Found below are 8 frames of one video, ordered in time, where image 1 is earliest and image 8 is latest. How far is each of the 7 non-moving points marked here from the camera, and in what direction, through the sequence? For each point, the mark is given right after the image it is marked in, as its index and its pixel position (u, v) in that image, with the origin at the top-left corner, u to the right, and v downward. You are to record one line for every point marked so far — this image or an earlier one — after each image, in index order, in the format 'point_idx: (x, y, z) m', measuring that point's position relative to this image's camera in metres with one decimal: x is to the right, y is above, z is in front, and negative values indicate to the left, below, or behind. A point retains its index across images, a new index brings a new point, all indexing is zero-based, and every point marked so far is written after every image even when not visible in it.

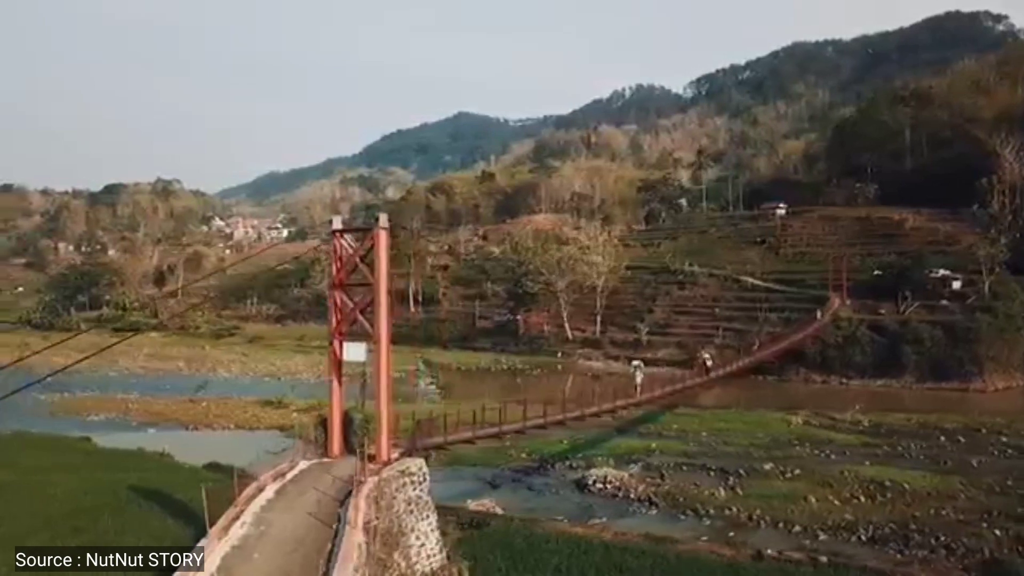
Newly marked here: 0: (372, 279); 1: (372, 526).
0: (-1.9, +0.2, +12.7) m
1: (-1.7, -2.8, +11.4) m
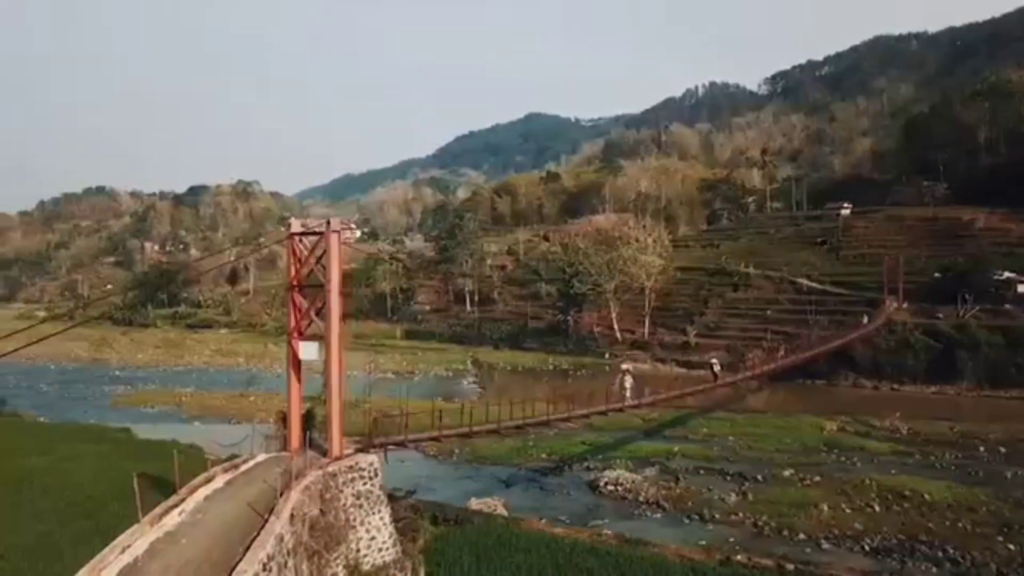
0: (-2.6, +0.1, +13.4) m
1: (-2.7, -2.8, +12.0) m
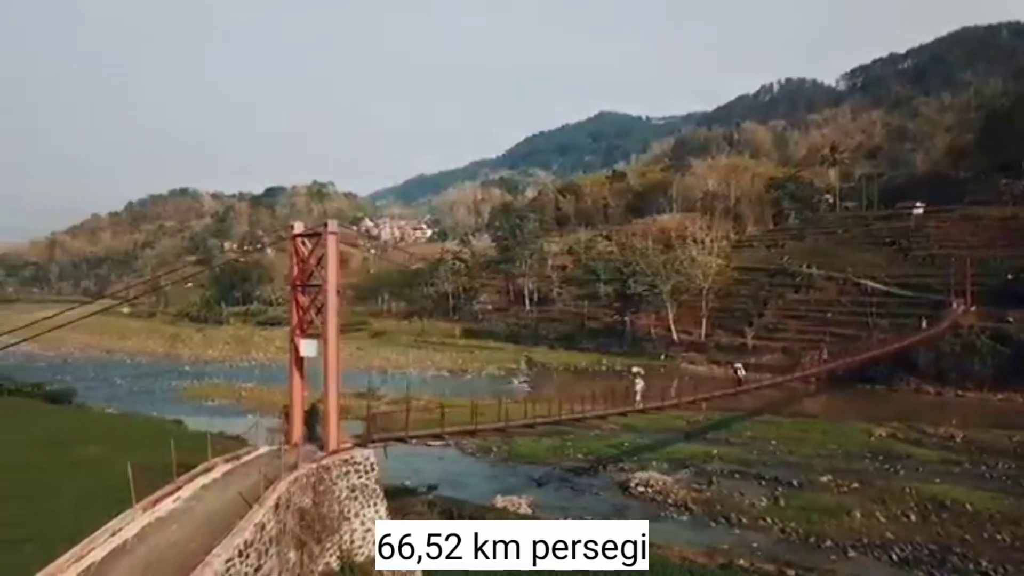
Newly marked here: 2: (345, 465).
0: (-2.8, +0.1, +13.9) m
1: (-2.9, -2.9, +12.6) m
2: (-2.5, -2.6, +13.9) m
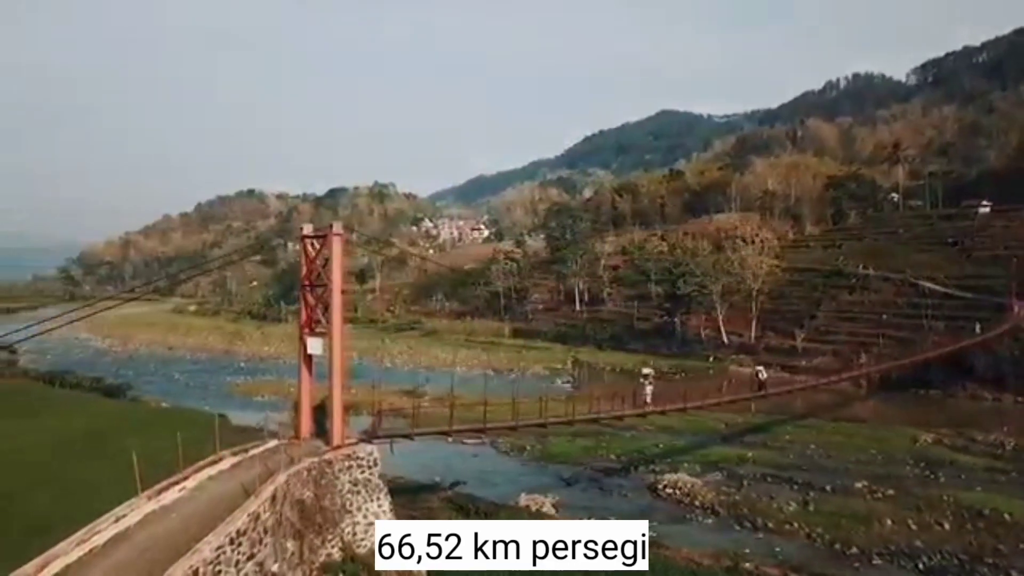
0: (-2.8, +0.1, +14.3) m
1: (-3.1, -2.9, +13.0) m
2: (-2.5, -2.6, +14.3) m
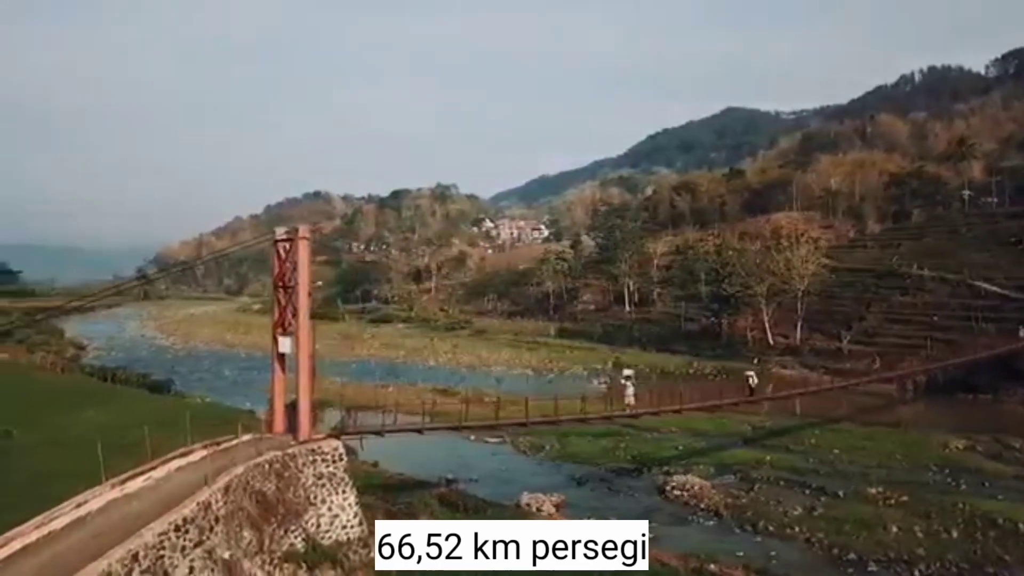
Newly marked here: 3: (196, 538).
0: (-3.4, +0.1, +14.9) m
1: (-3.8, -2.9, +13.6) m
2: (-3.1, -2.6, +14.9) m
3: (-4.1, -3.3, +12.5) m
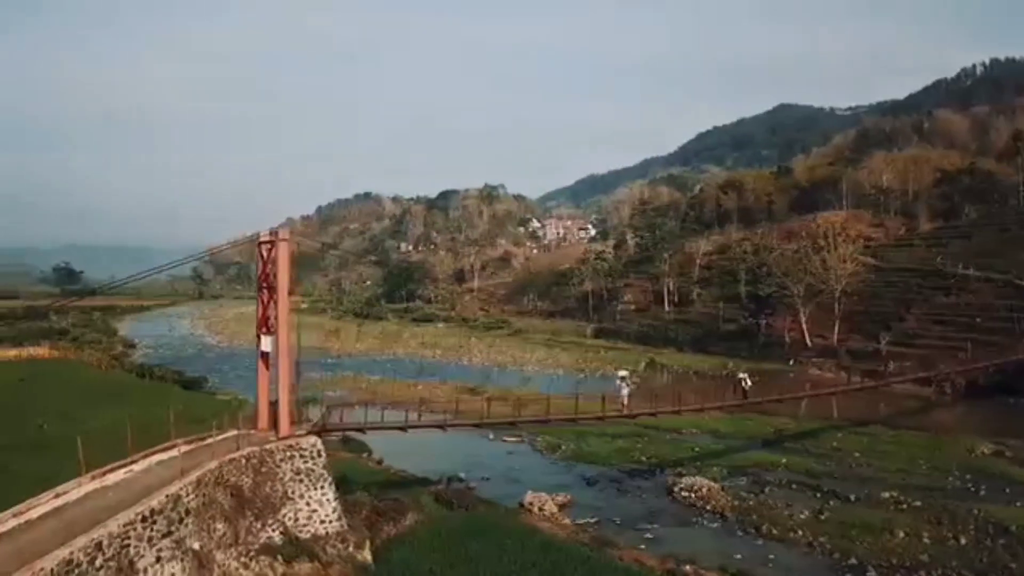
0: (-3.8, +0.1, +15.3) m
1: (-4.3, -2.9, +14.0) m
2: (-3.6, -2.6, +15.3) m
3: (-4.7, -3.3, +12.9) m
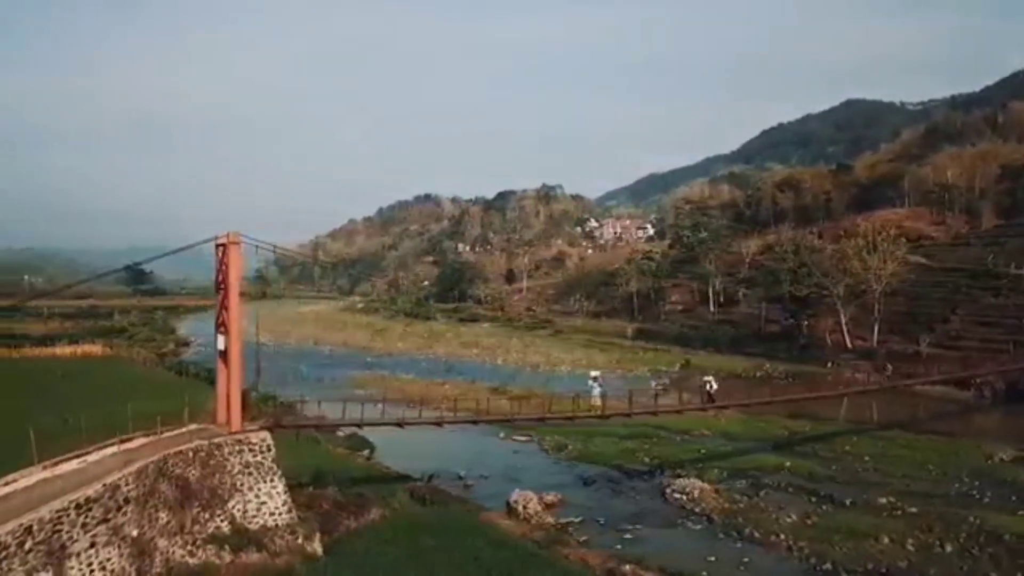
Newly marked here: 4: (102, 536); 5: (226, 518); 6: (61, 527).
0: (-4.8, +0.1, +15.9) m
1: (-5.4, -2.9, +14.7) m
2: (-4.5, -2.6, +15.8) m
3: (-5.9, -3.3, +13.6) m
4: (-5.8, -3.5, +13.5) m
5: (-4.7, -3.8, +15.6) m
6: (-6.2, -3.3, +13.0) m
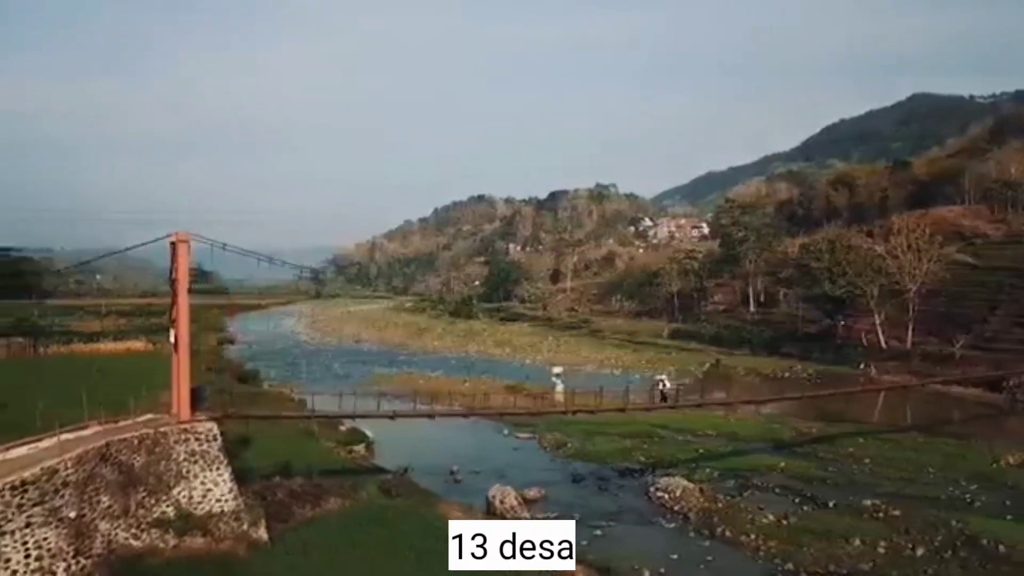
0: (-5.9, +0.2, +16.5) m
1: (-6.6, -2.8, +15.4) m
2: (-5.6, -2.5, +16.4) m
3: (-7.2, -3.2, +14.4) m
4: (-7.1, -3.4, +14.2) m
5: (-5.8, -3.7, +16.2) m
6: (-7.6, -3.2, +13.8) m
